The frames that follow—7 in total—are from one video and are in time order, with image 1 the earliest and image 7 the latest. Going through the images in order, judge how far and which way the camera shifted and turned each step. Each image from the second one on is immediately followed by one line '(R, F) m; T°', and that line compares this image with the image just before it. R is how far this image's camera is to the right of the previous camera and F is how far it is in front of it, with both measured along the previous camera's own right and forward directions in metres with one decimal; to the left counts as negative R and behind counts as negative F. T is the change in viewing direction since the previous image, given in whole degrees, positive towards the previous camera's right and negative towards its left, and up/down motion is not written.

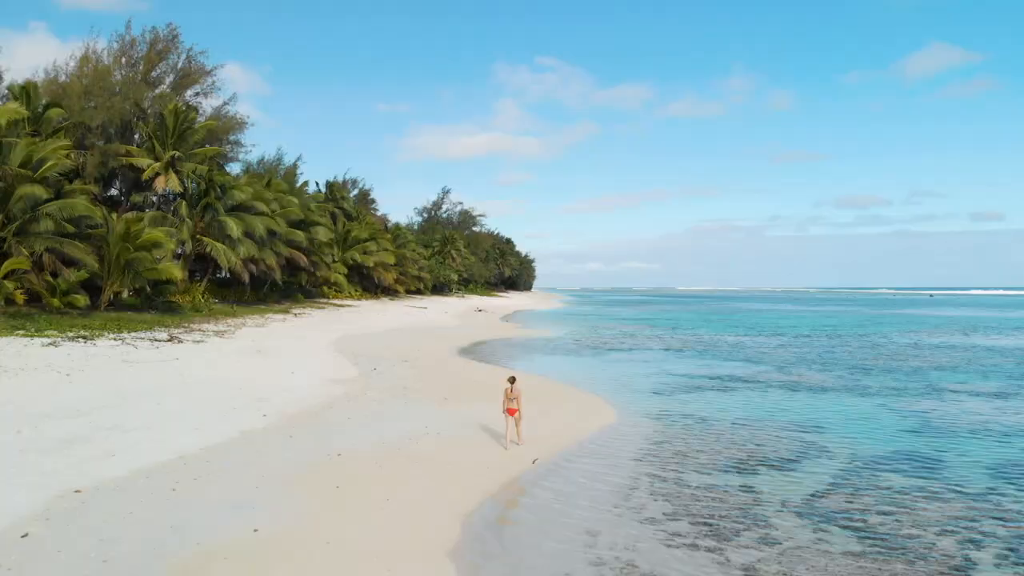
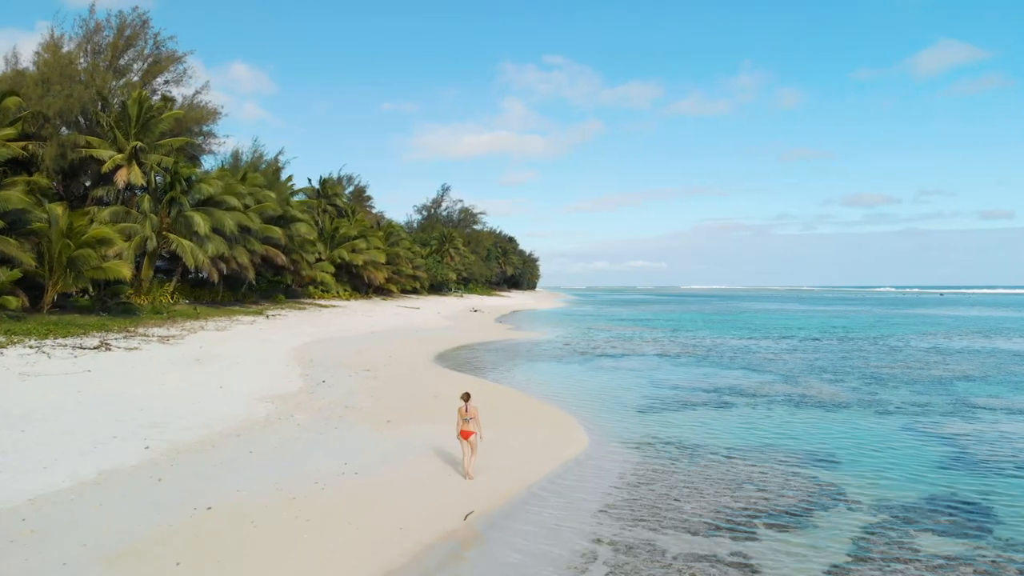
(+1.0, +2.3) m; -1°
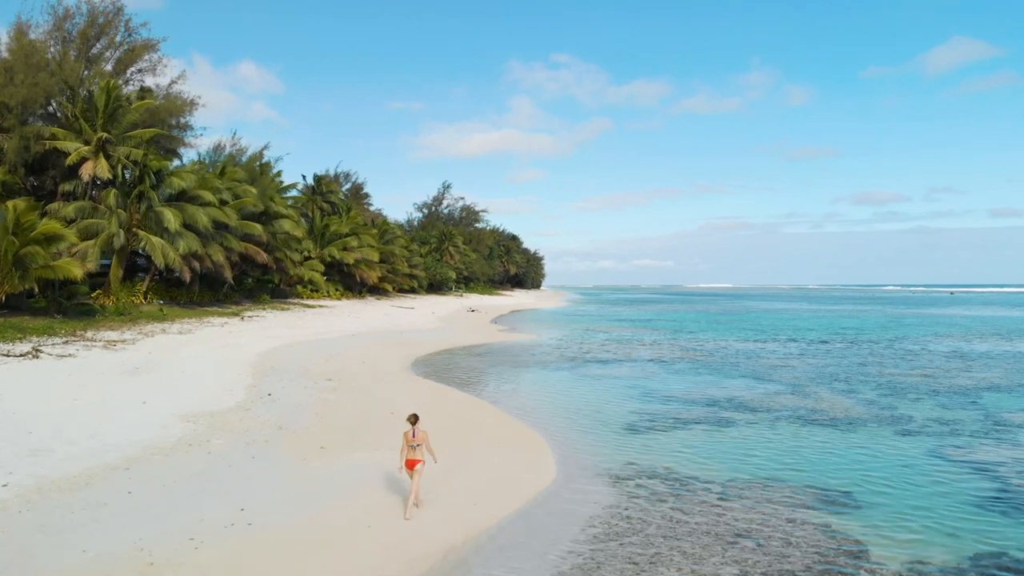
(+0.8, +1.9) m; -1°
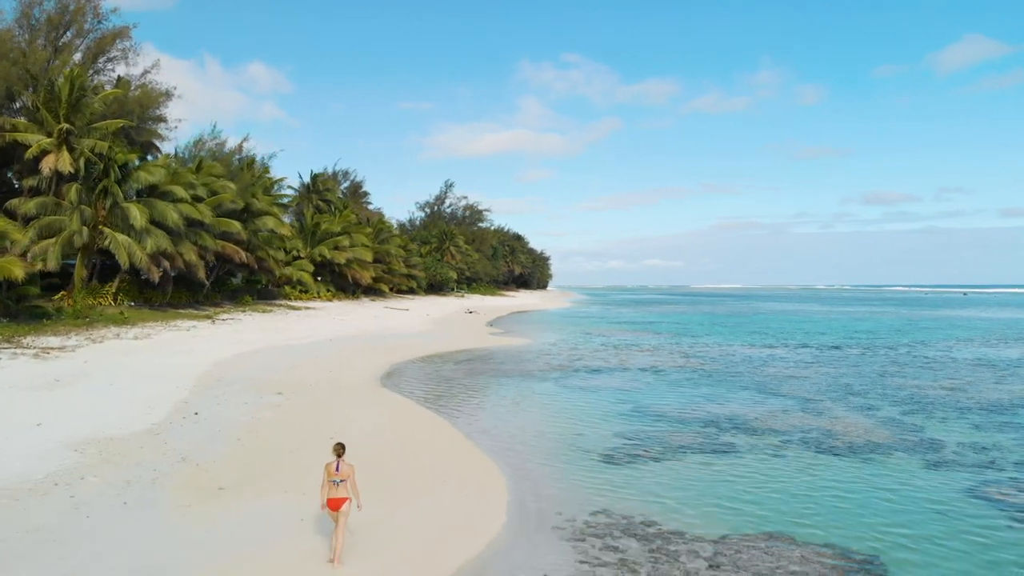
(+0.8, +2.0) m; -1°
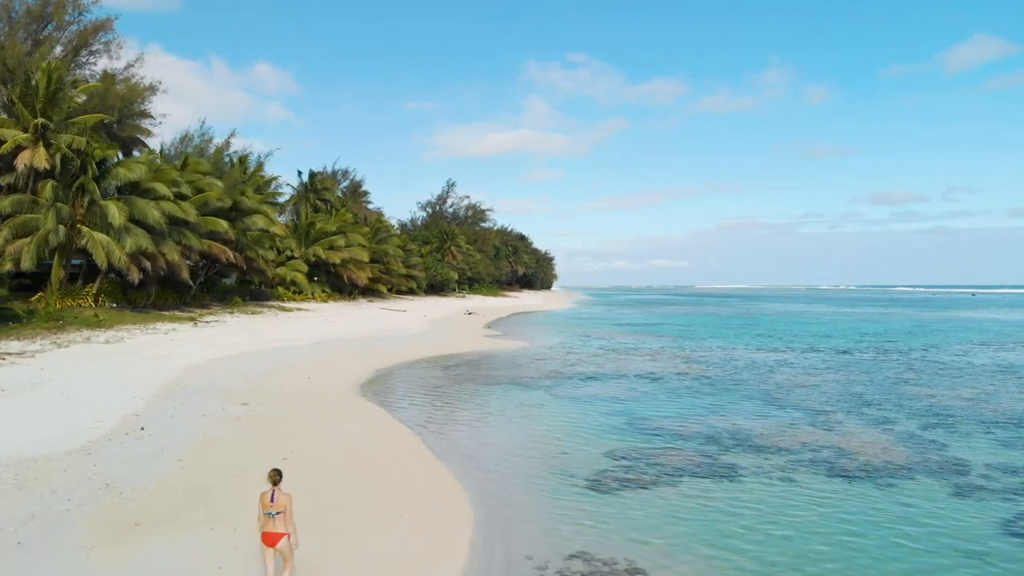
(+0.5, +1.2) m; 0°
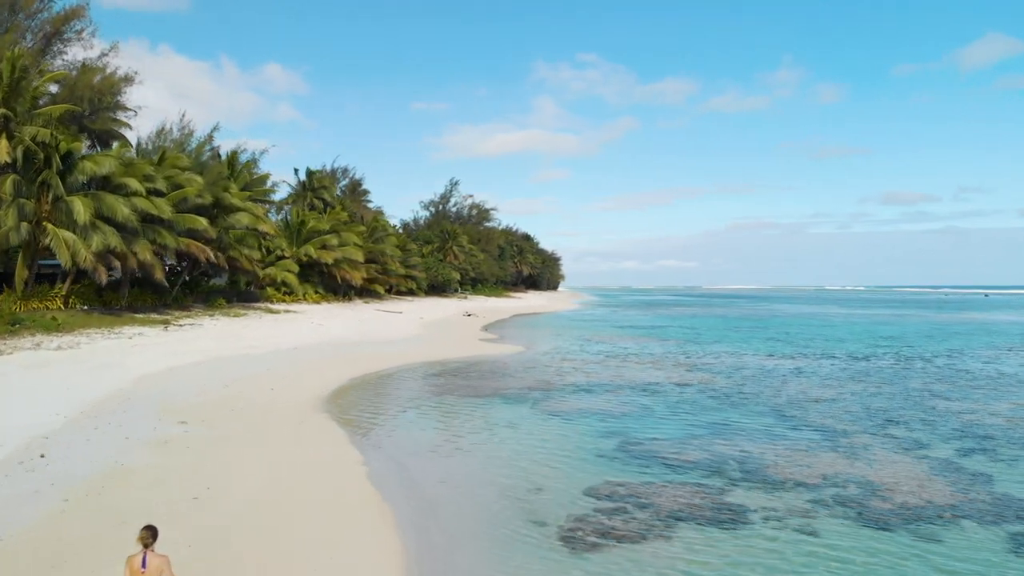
(+0.6, +1.8) m; -1°
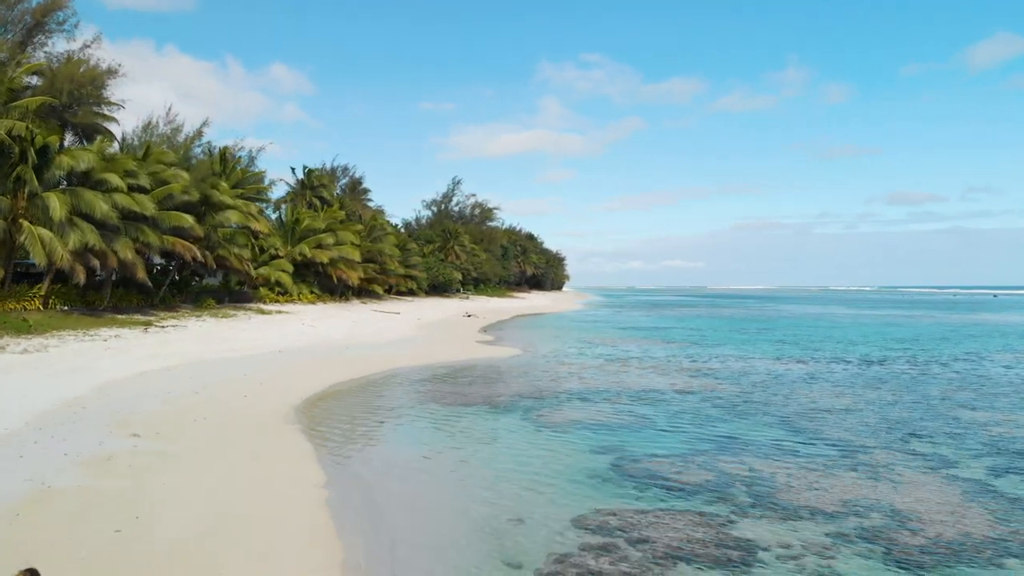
(+0.4, +1.2) m; 0°
